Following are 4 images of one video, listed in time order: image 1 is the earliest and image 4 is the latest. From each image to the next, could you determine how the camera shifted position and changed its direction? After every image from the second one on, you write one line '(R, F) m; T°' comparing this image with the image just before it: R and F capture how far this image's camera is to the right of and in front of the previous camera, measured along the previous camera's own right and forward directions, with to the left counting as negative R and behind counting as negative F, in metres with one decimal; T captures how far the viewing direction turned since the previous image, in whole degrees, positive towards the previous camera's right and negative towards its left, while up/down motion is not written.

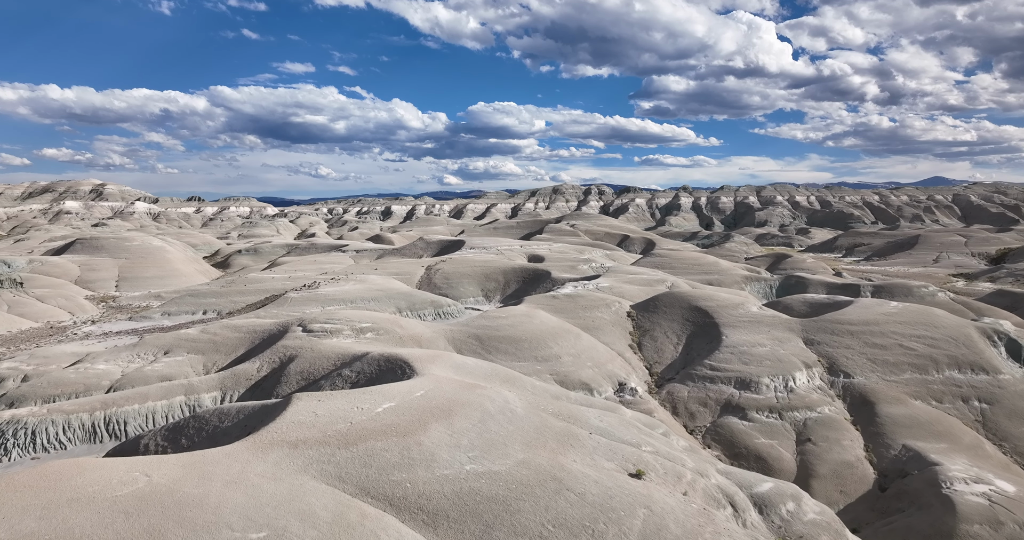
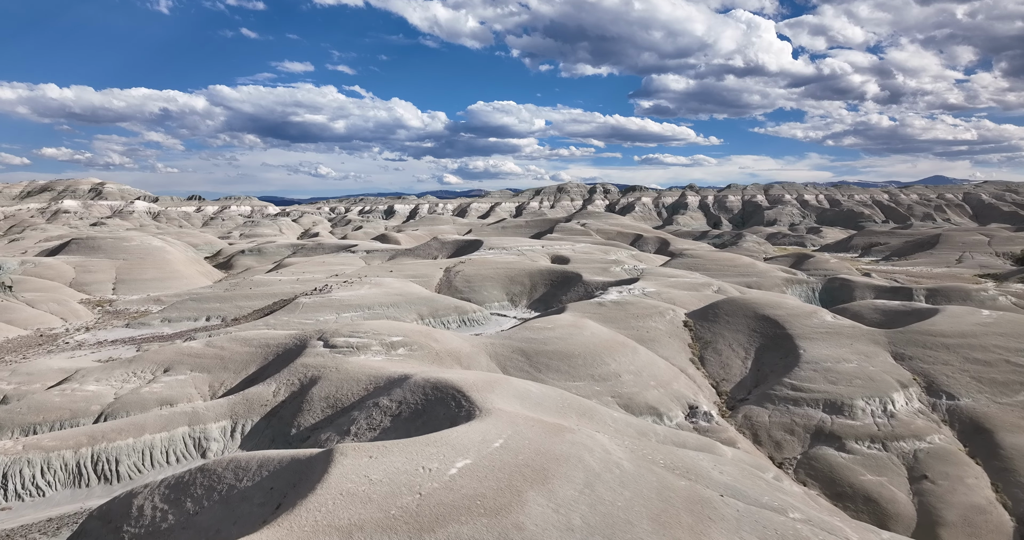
(-2.3, +4.7) m; 0°
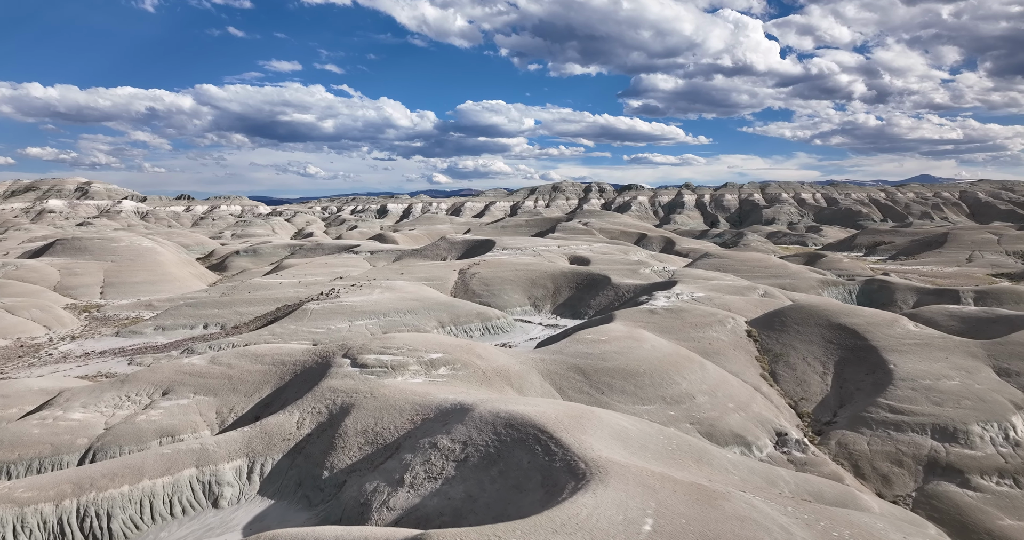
(-2.5, +4.3) m; +1°
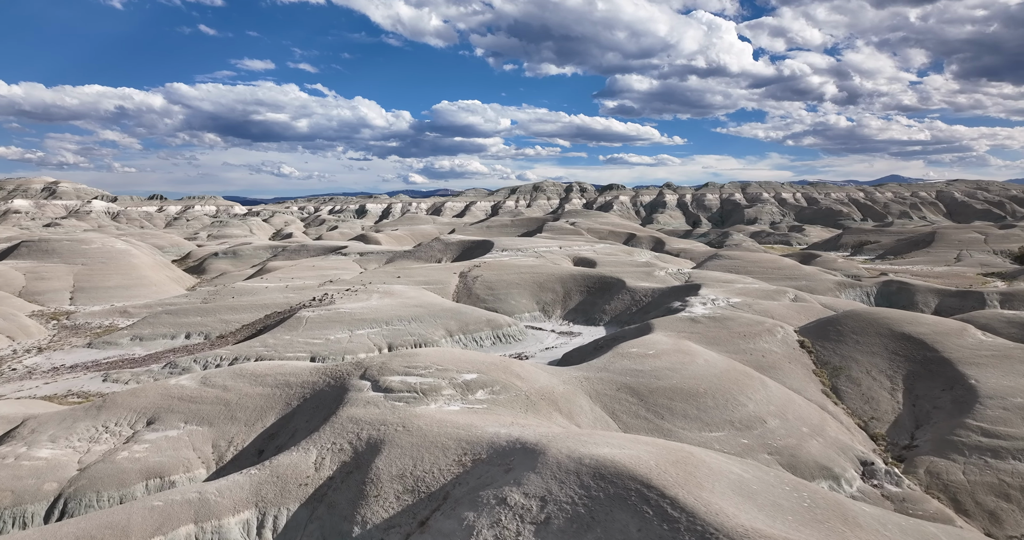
(-2.2, +3.7) m; +2°
